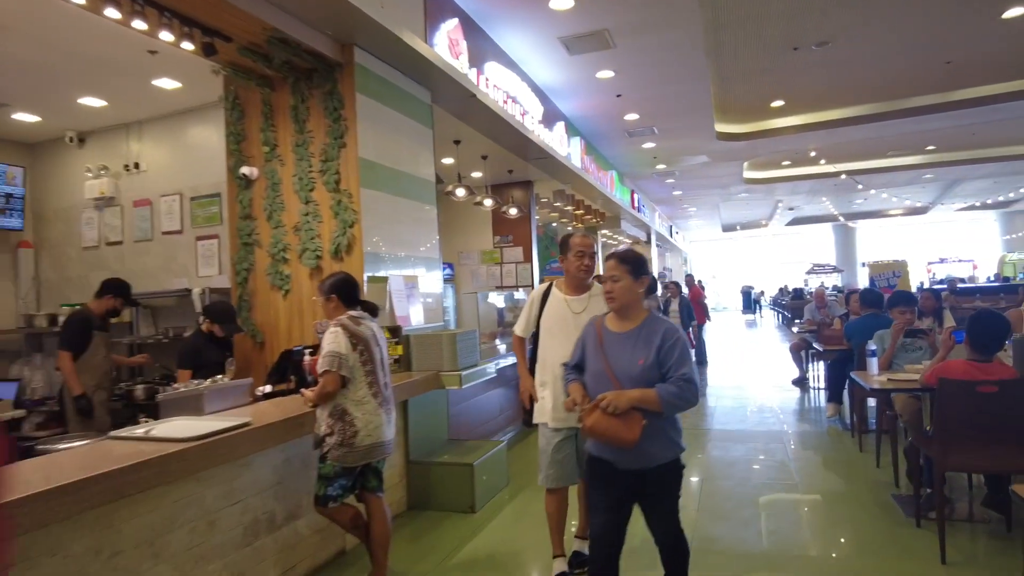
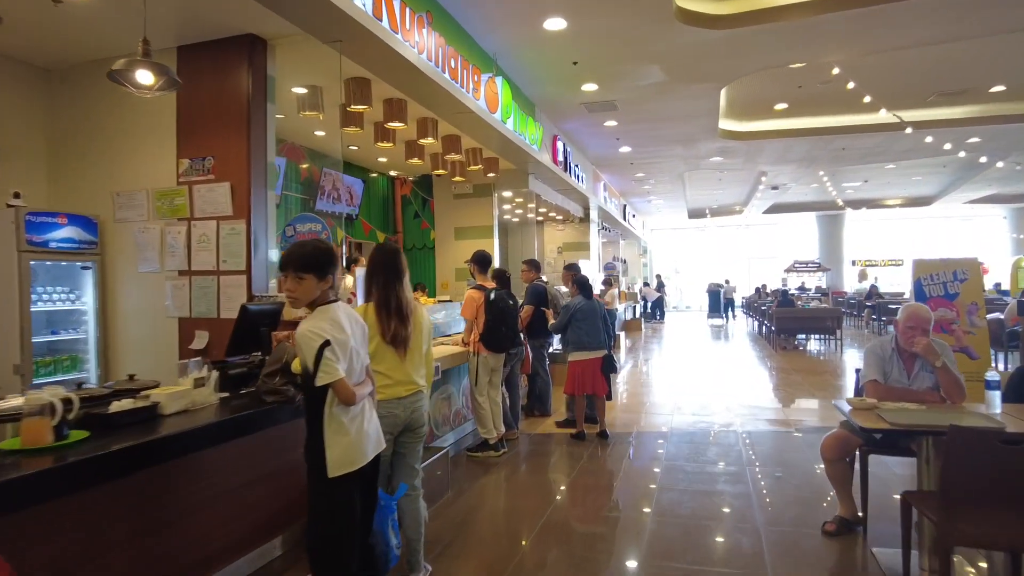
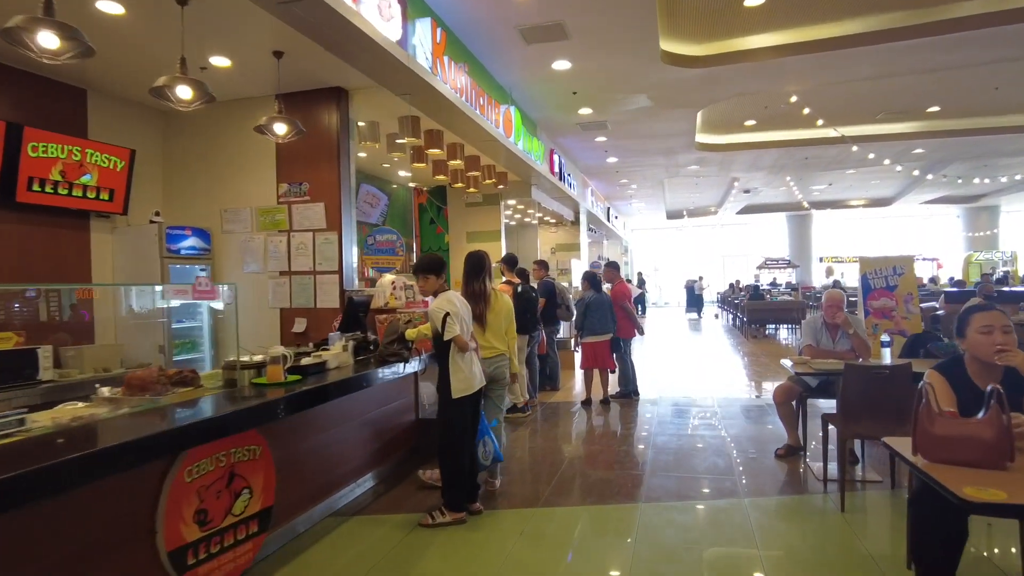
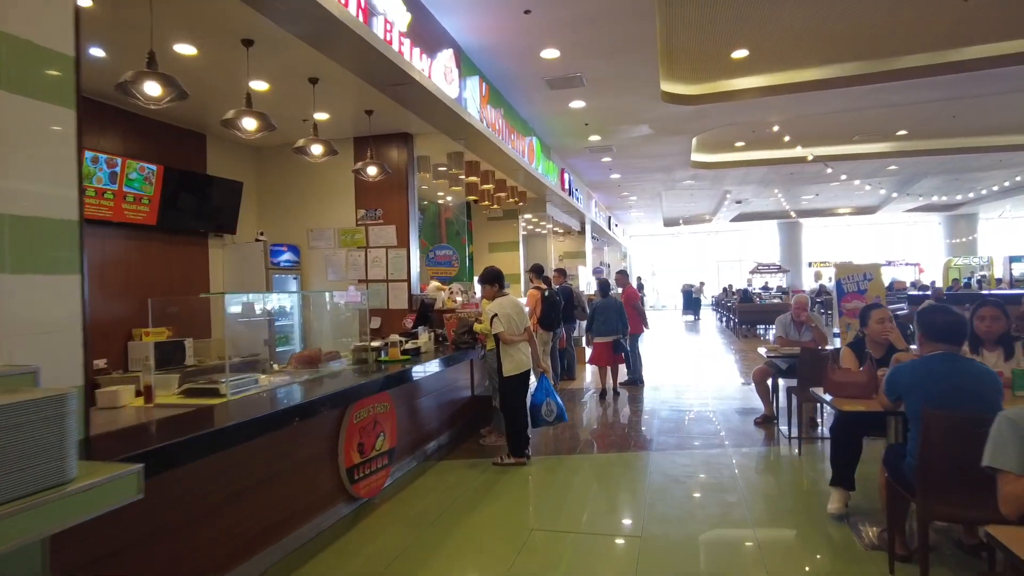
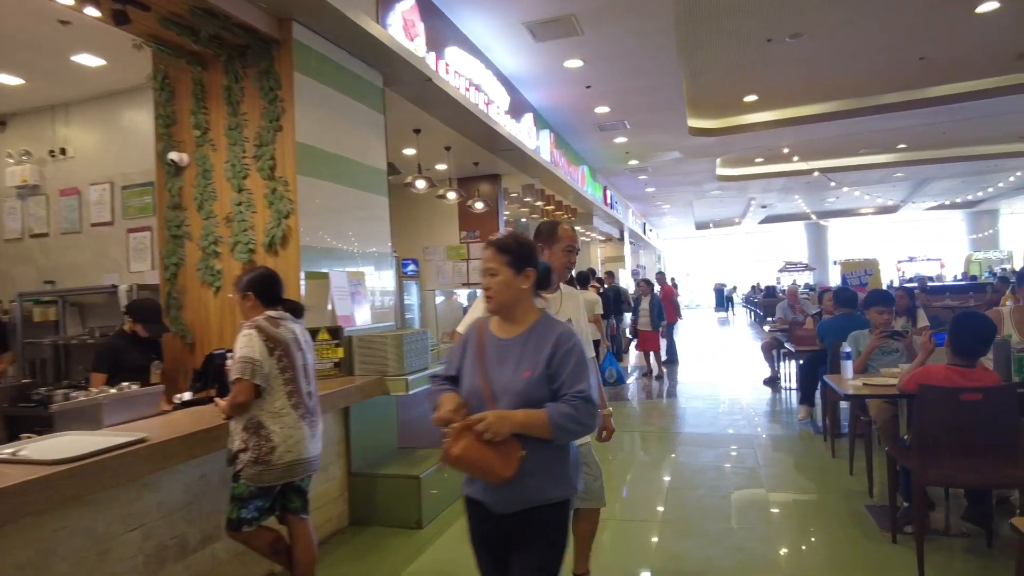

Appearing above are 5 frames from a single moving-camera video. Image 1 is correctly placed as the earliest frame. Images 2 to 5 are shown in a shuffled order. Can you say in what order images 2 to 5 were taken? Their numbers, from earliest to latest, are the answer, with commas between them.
5, 4, 3, 2
